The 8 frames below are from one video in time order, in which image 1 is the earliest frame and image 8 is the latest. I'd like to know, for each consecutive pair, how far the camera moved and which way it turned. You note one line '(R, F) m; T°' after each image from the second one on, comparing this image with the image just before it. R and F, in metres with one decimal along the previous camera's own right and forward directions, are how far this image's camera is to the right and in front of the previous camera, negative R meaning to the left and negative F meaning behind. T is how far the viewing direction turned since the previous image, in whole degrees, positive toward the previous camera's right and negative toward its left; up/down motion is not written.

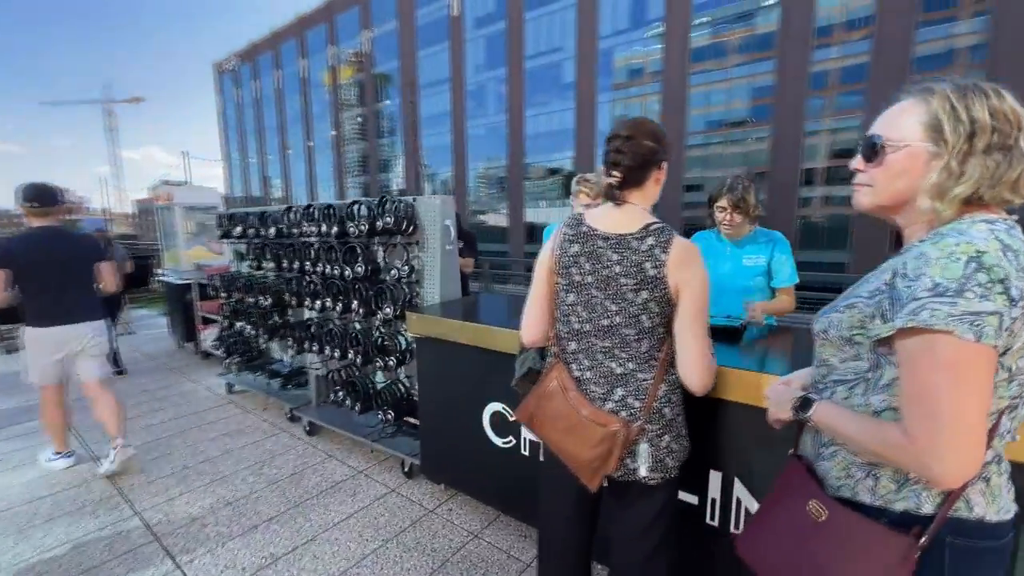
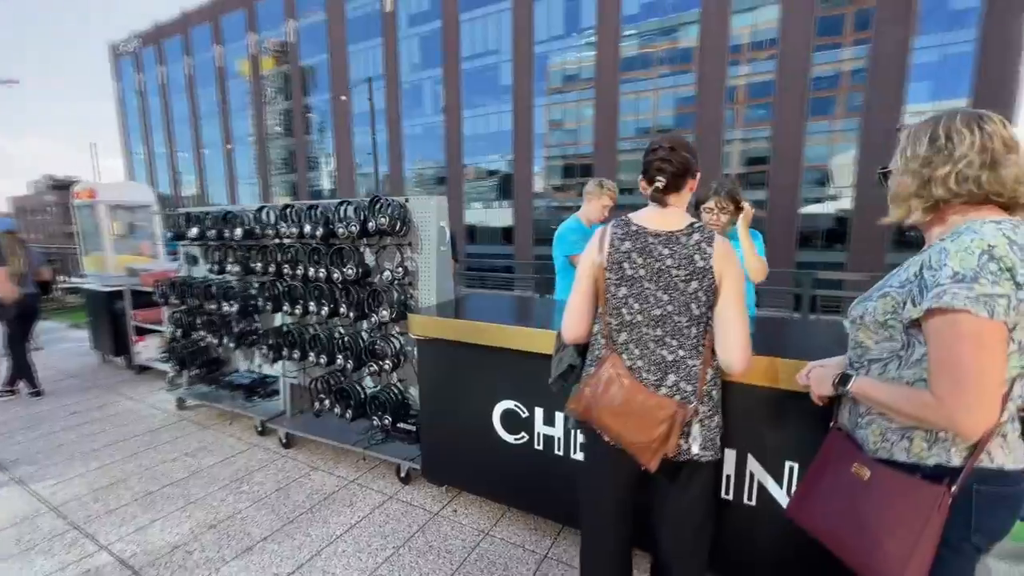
(-0.4, 0.0) m; +8°
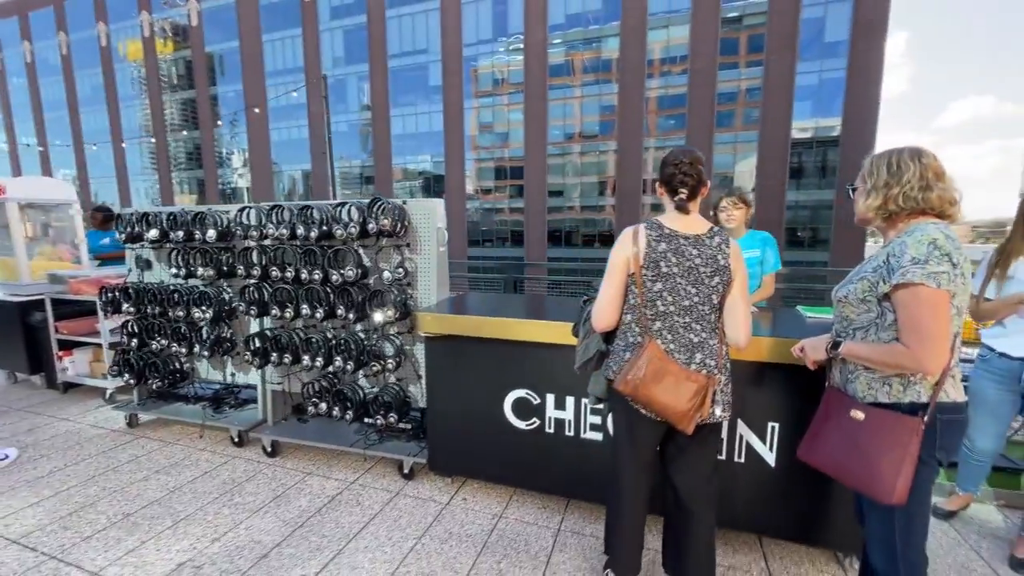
(-0.4, -0.1) m; +9°
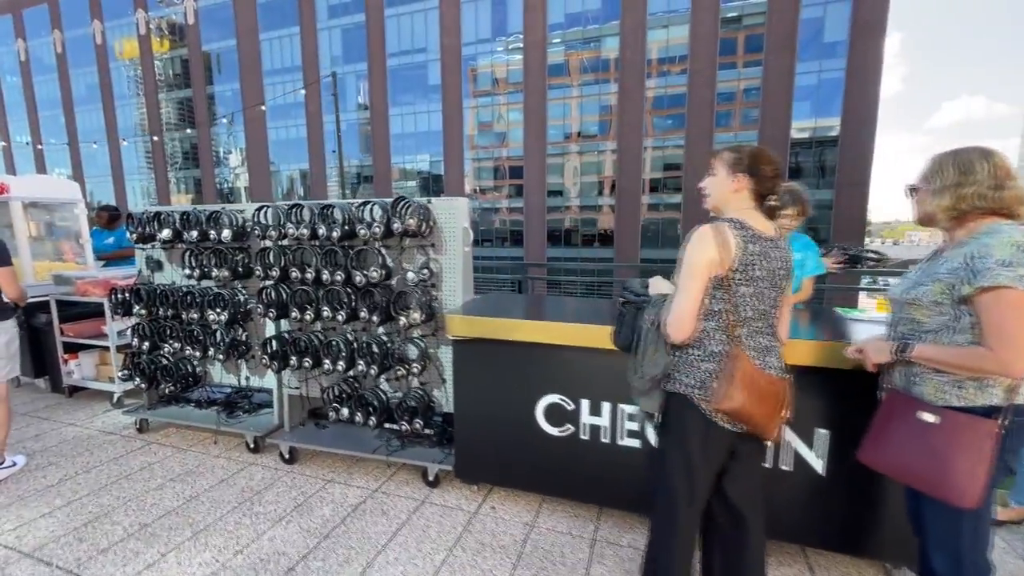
(-0.2, +0.1) m; 0°
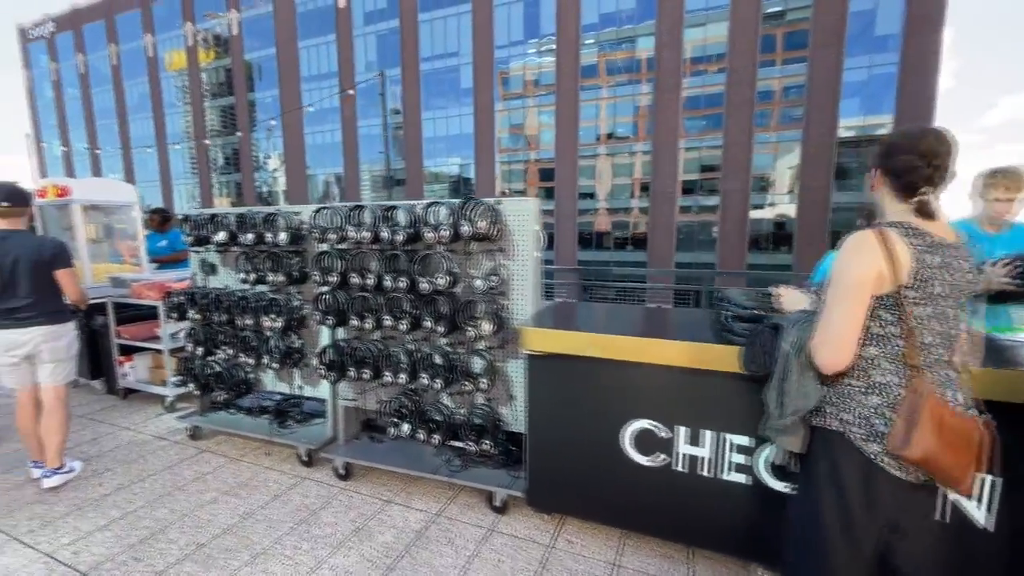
(-0.3, +0.2) m; -3°
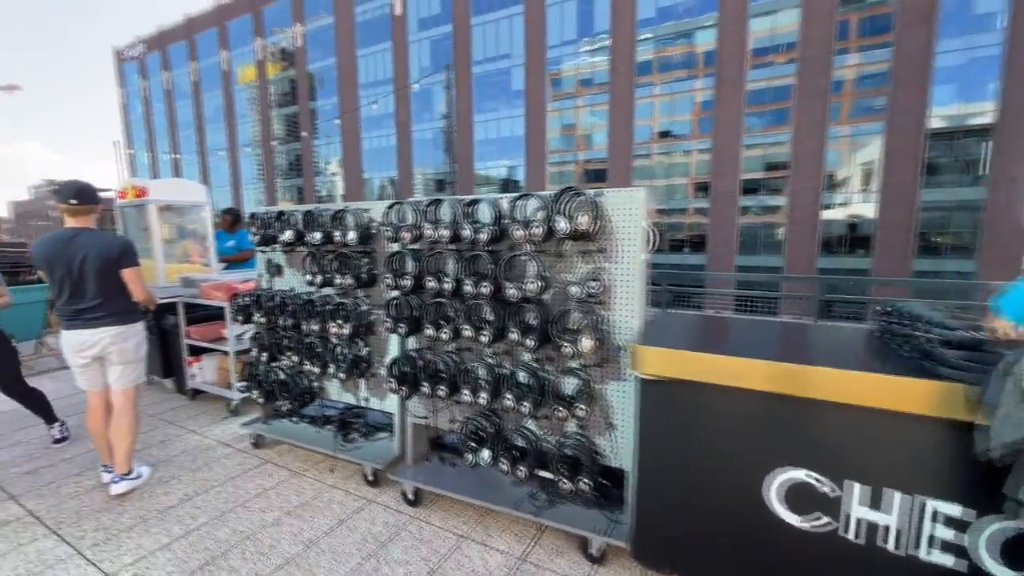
(-0.3, +0.3) m; -6°
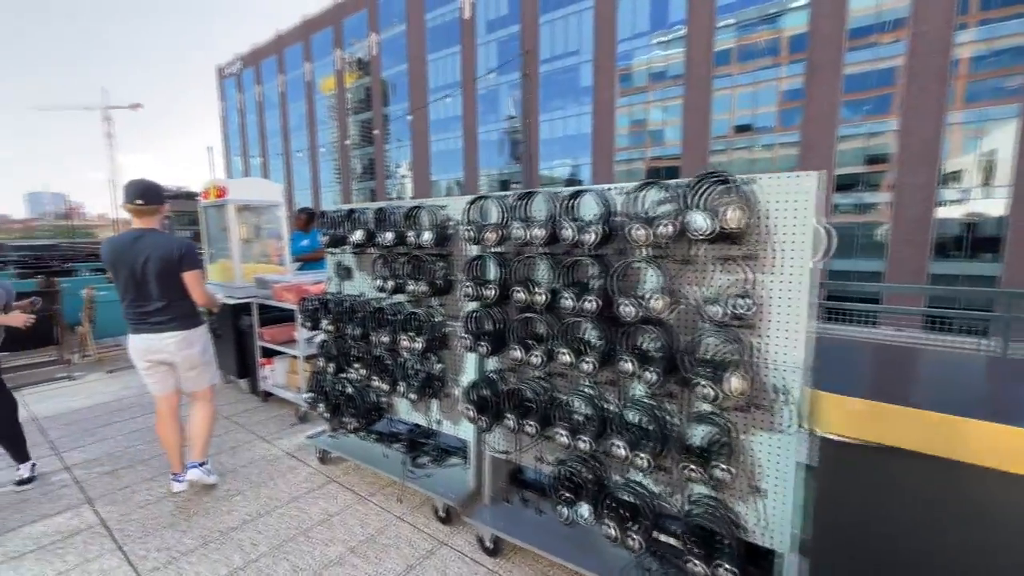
(-0.2, +0.4) m; -8°
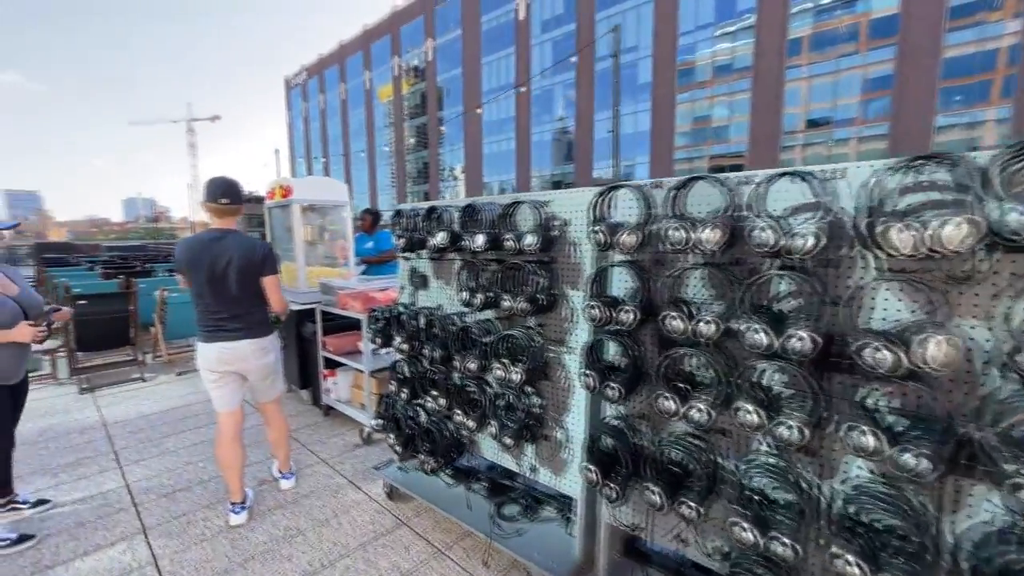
(-0.3, +0.5) m; -6°
